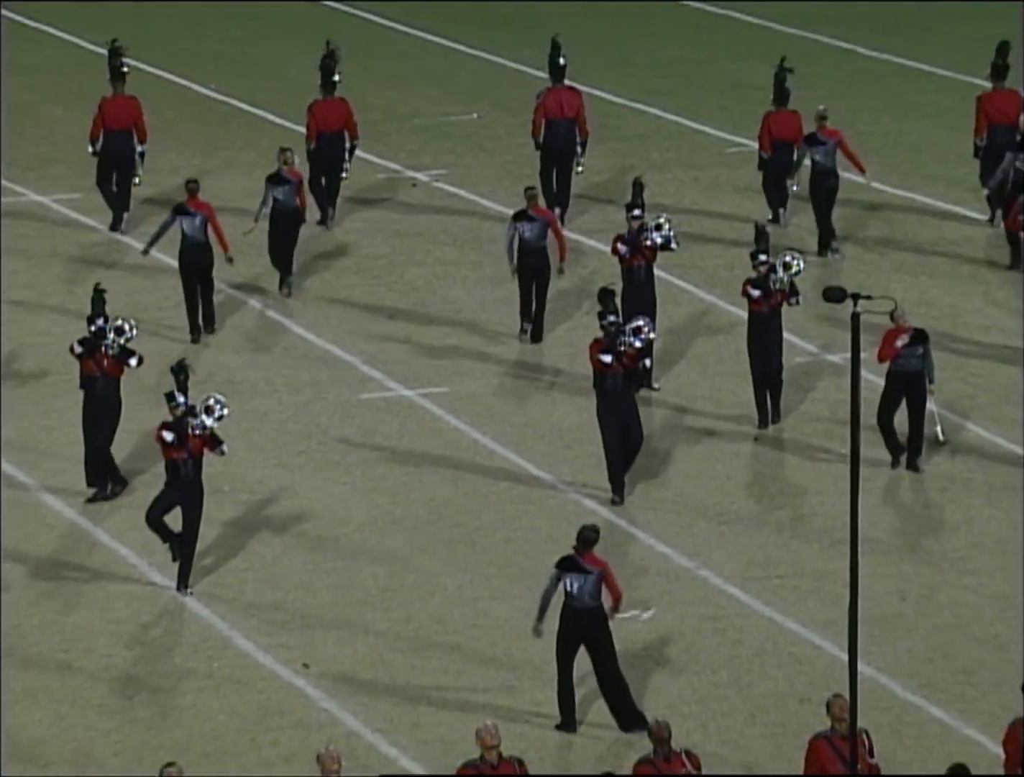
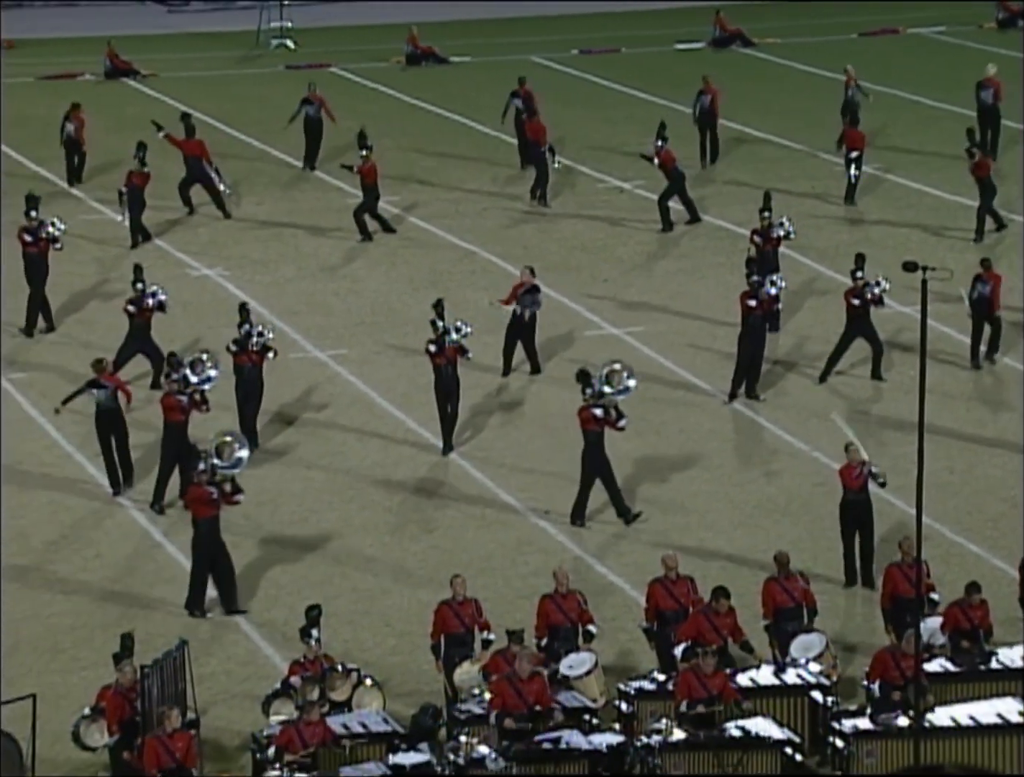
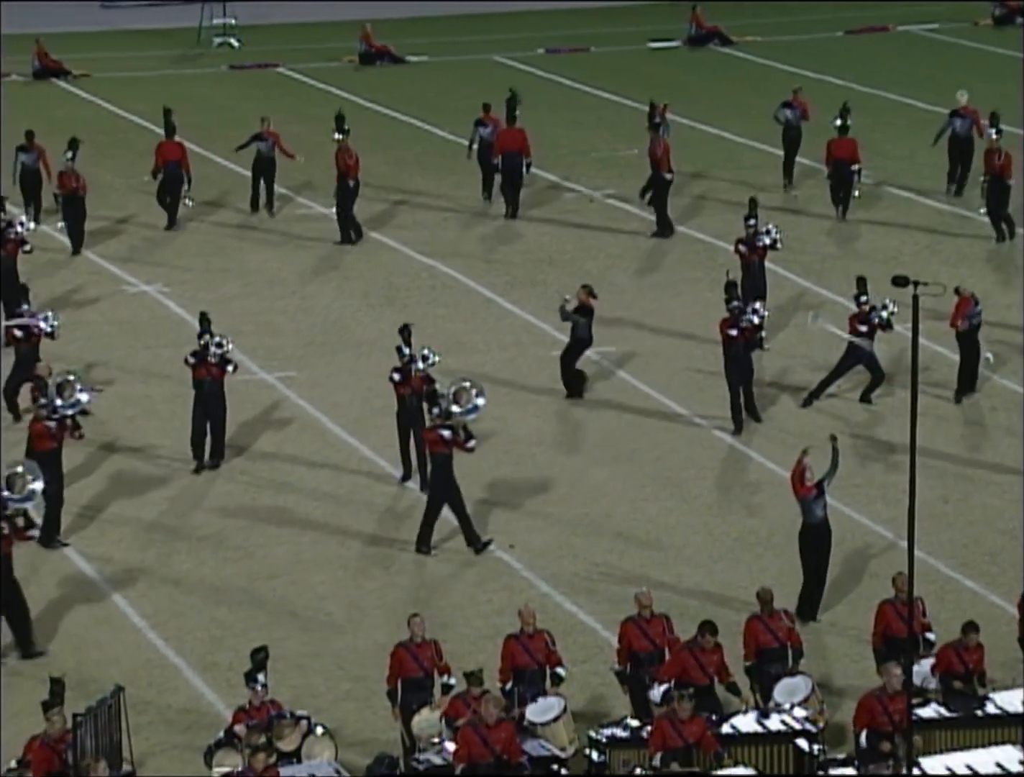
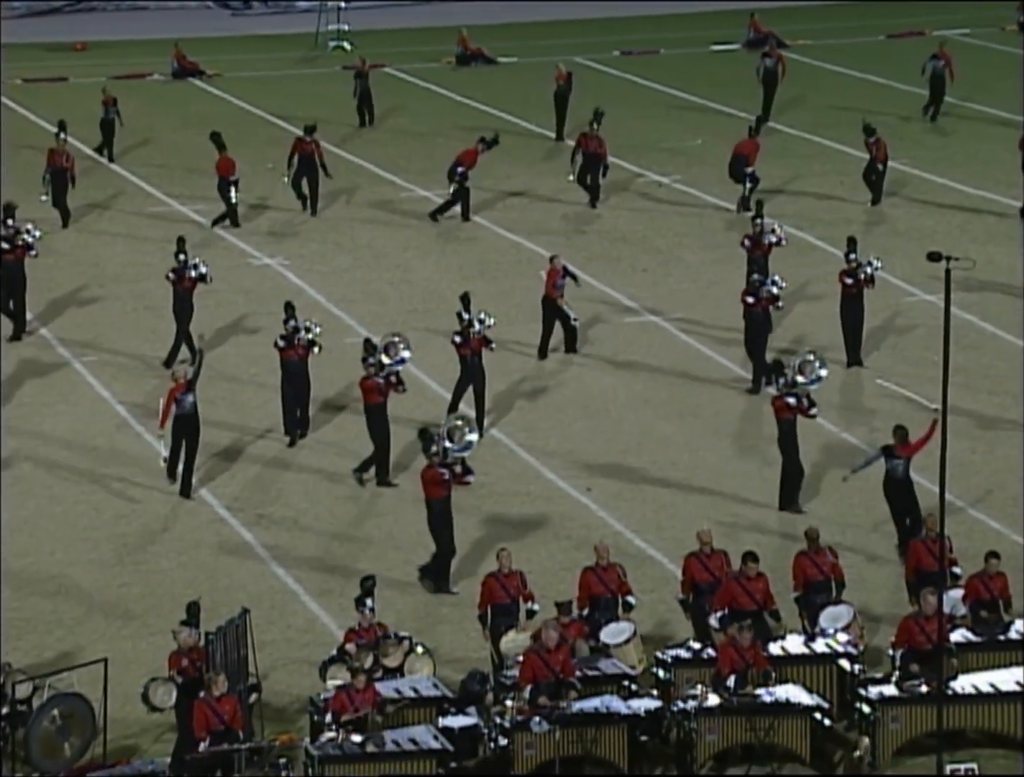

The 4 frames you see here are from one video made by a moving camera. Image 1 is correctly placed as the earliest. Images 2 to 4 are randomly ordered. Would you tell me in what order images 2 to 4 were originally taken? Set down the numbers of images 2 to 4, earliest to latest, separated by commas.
3, 2, 4
